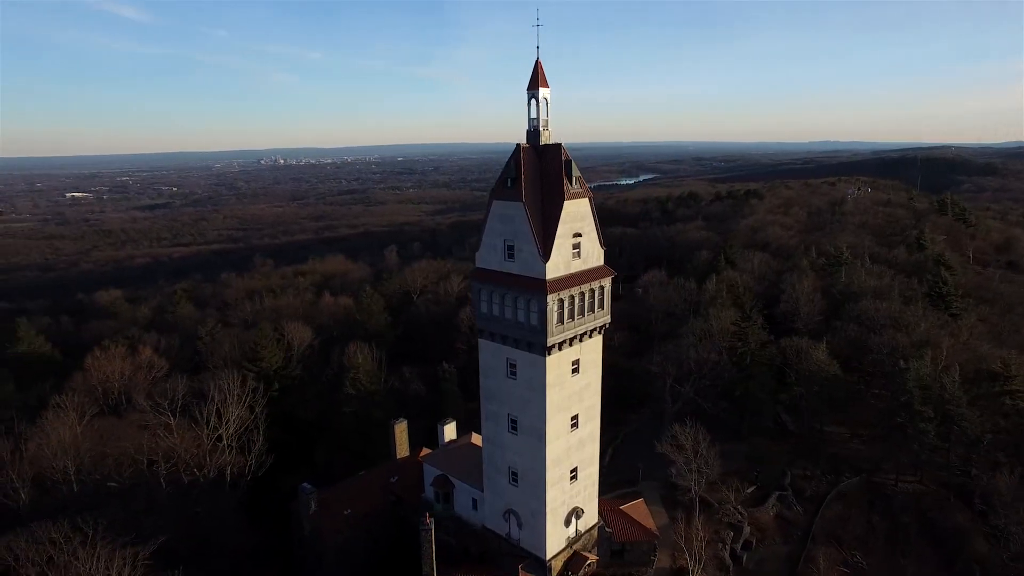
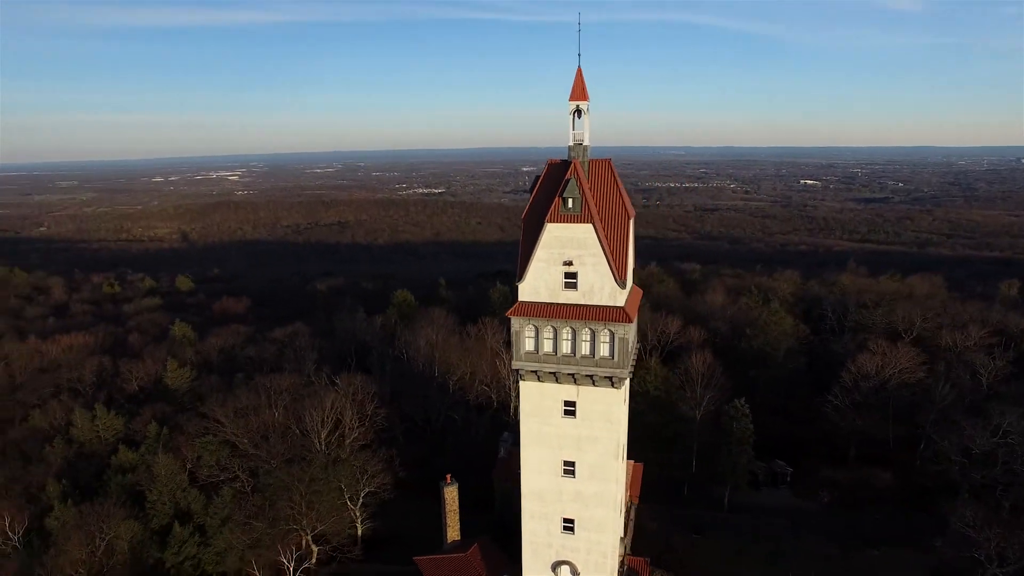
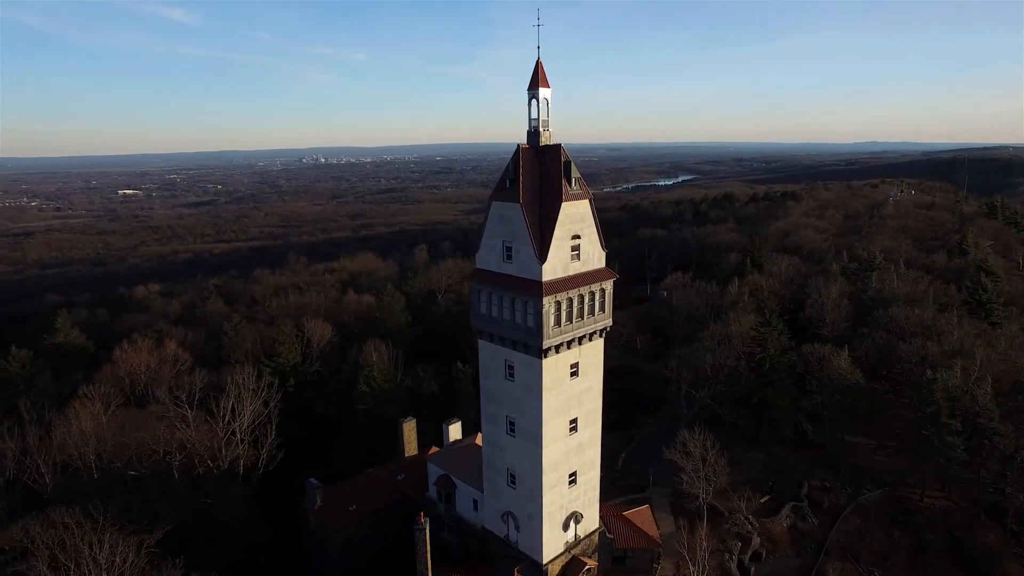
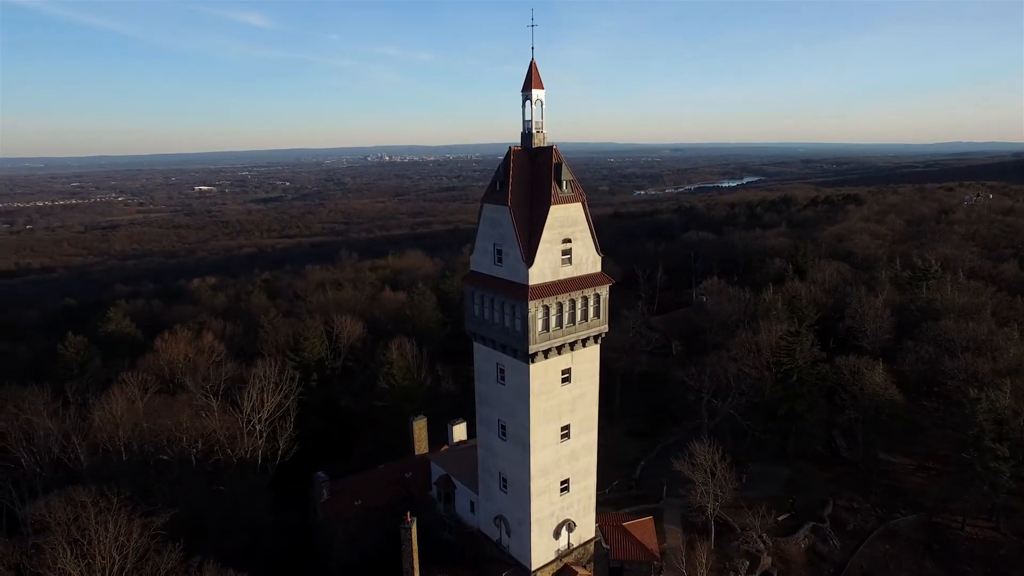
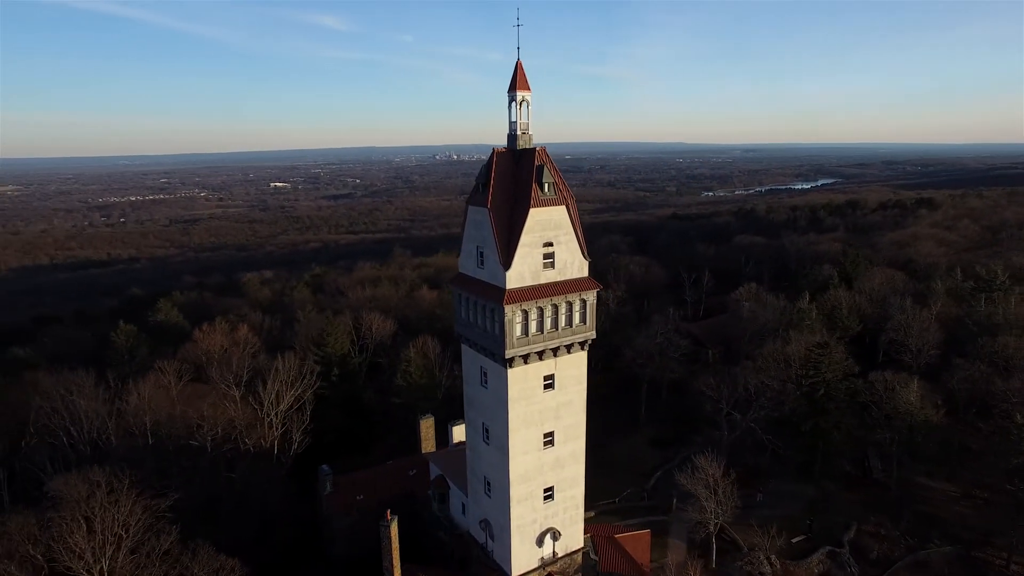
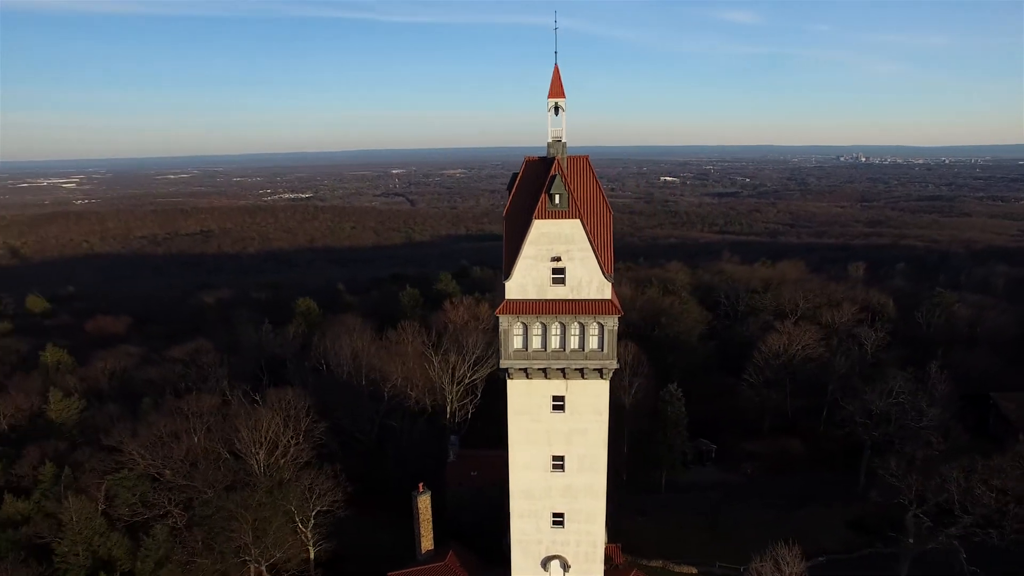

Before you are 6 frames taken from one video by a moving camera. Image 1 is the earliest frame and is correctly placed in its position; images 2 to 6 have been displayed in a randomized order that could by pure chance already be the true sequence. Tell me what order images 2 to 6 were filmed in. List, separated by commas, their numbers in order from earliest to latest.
3, 4, 5, 6, 2
